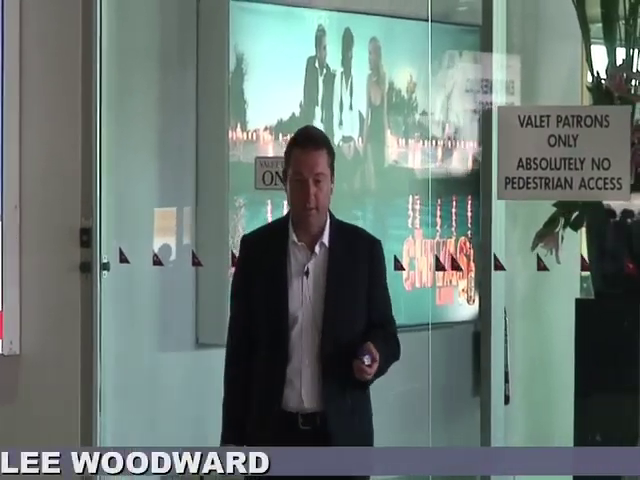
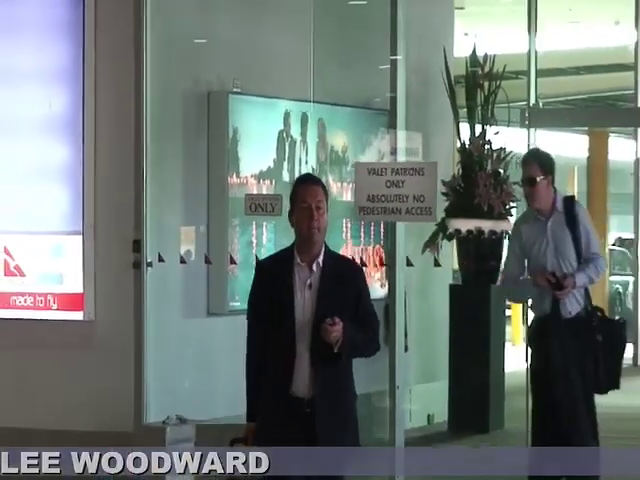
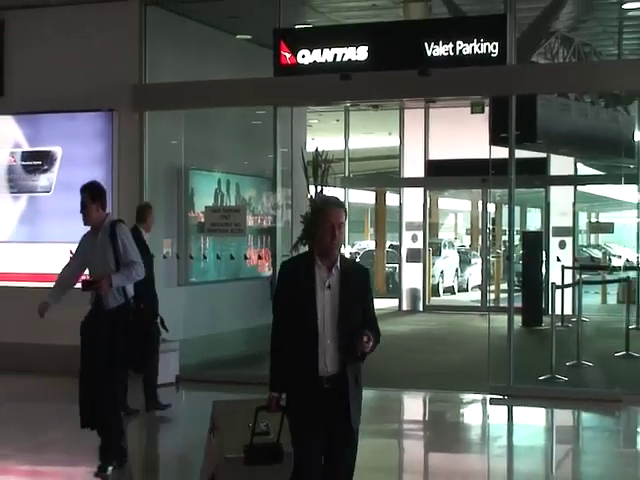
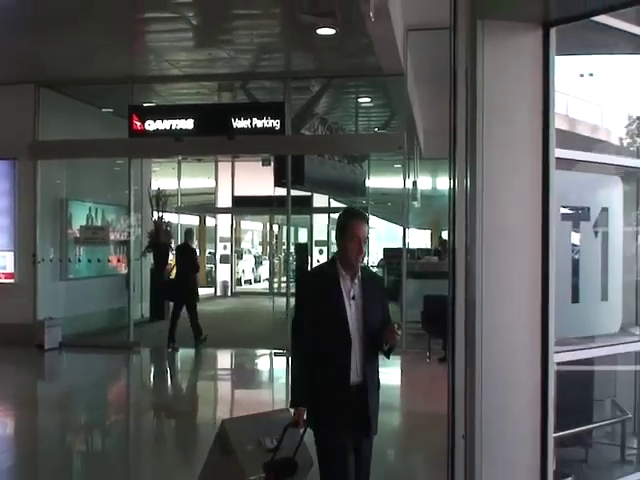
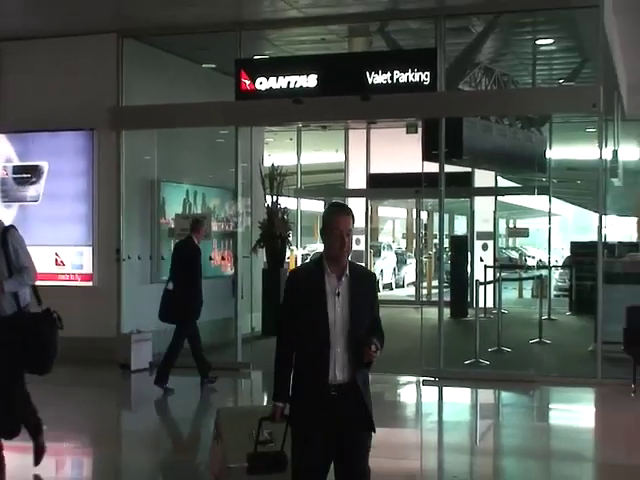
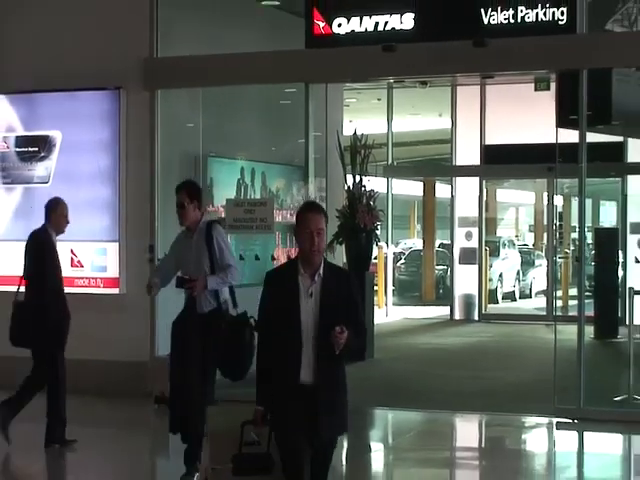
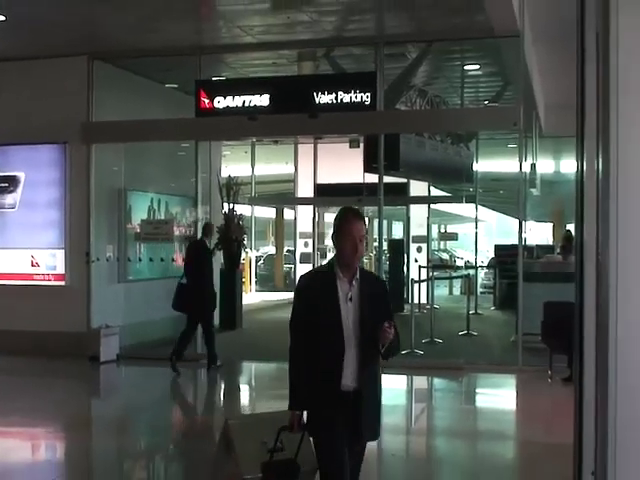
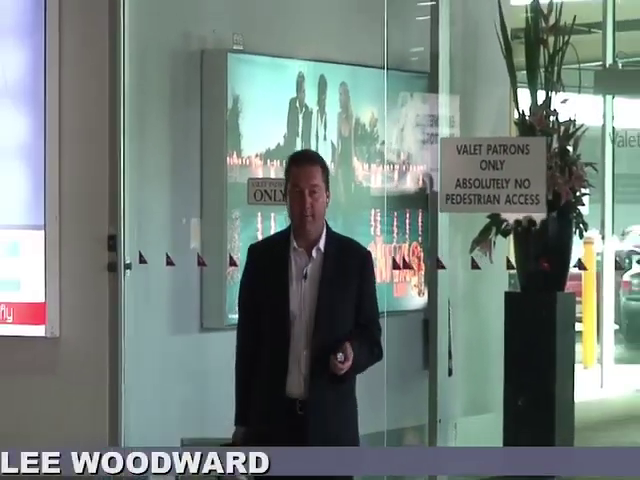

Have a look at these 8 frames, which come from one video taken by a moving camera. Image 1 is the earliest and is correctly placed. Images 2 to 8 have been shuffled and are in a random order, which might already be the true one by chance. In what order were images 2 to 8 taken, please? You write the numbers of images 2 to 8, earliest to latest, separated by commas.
8, 2, 6, 3, 5, 7, 4
